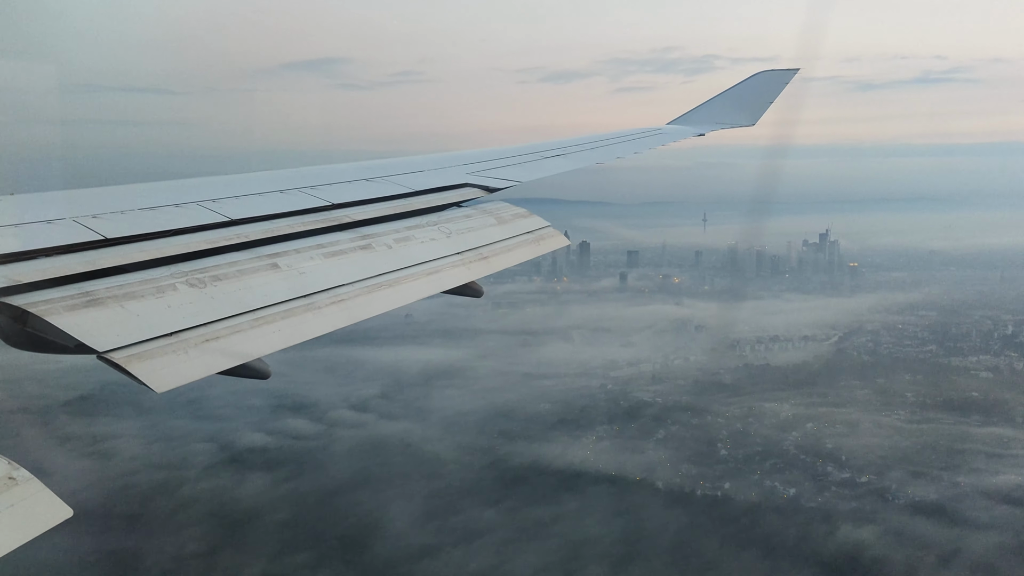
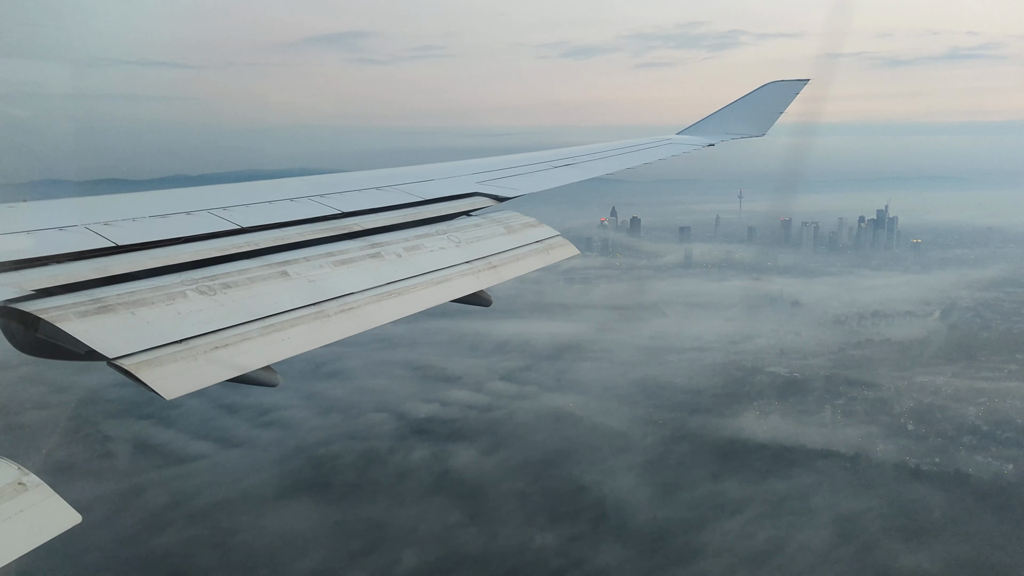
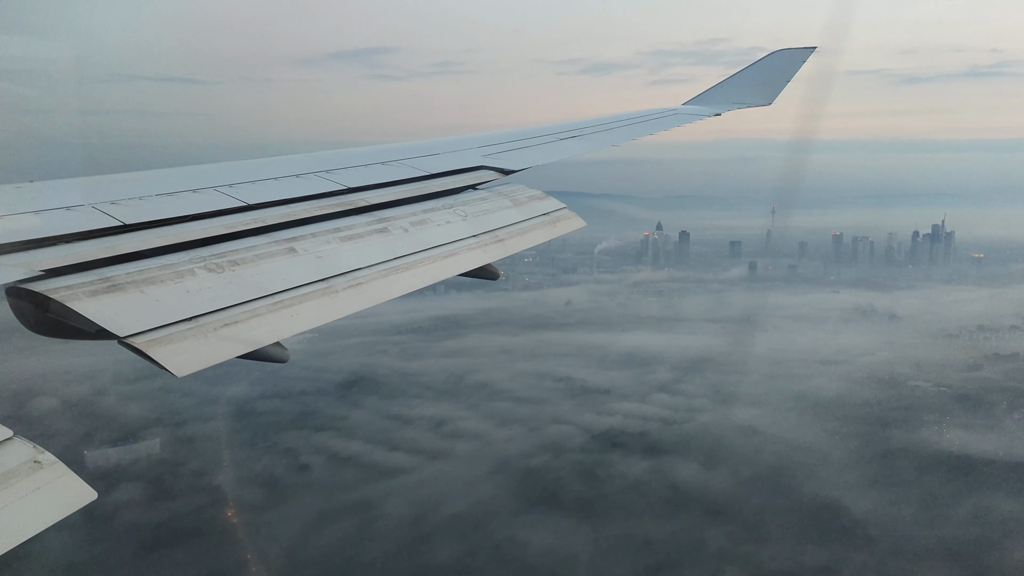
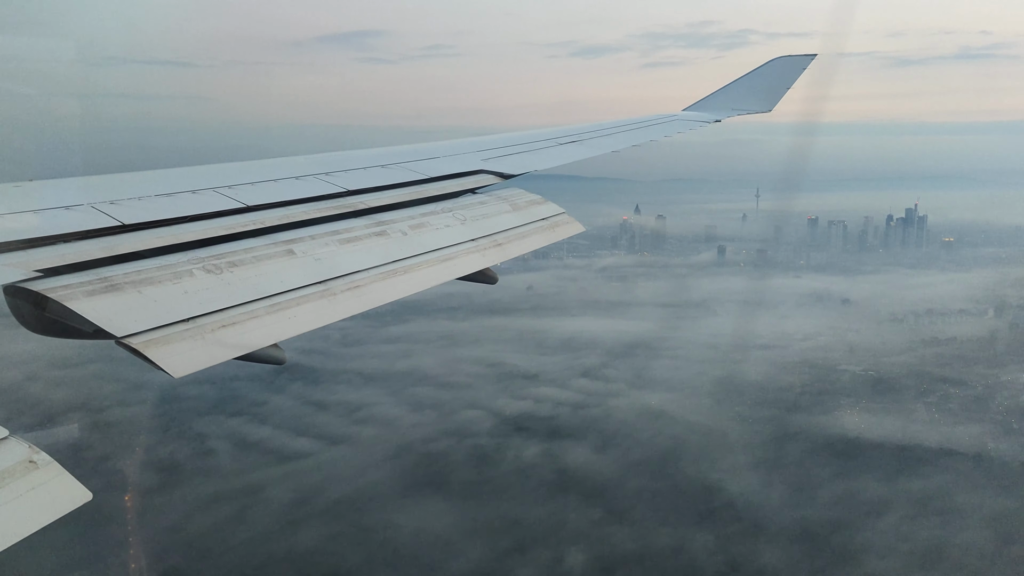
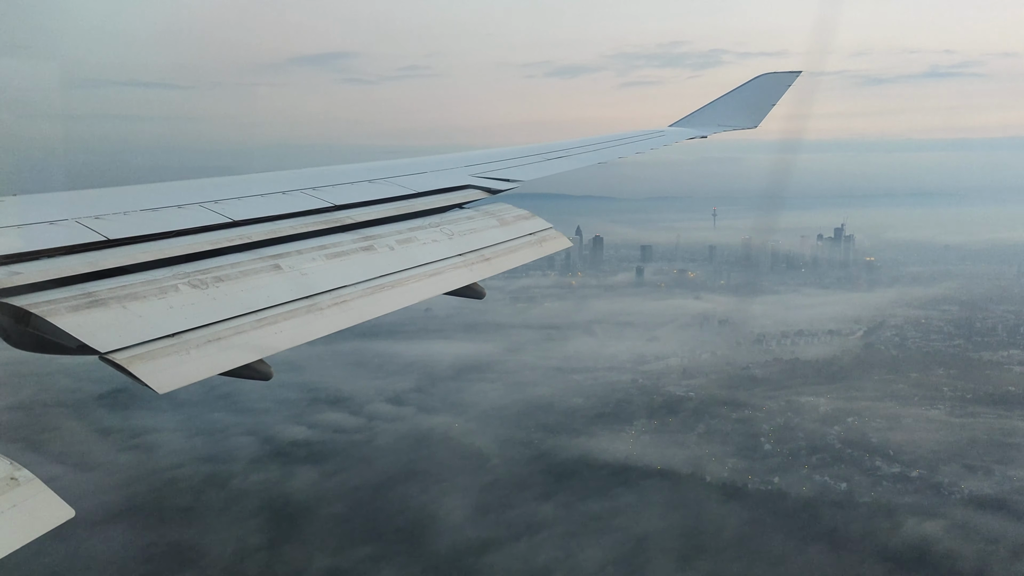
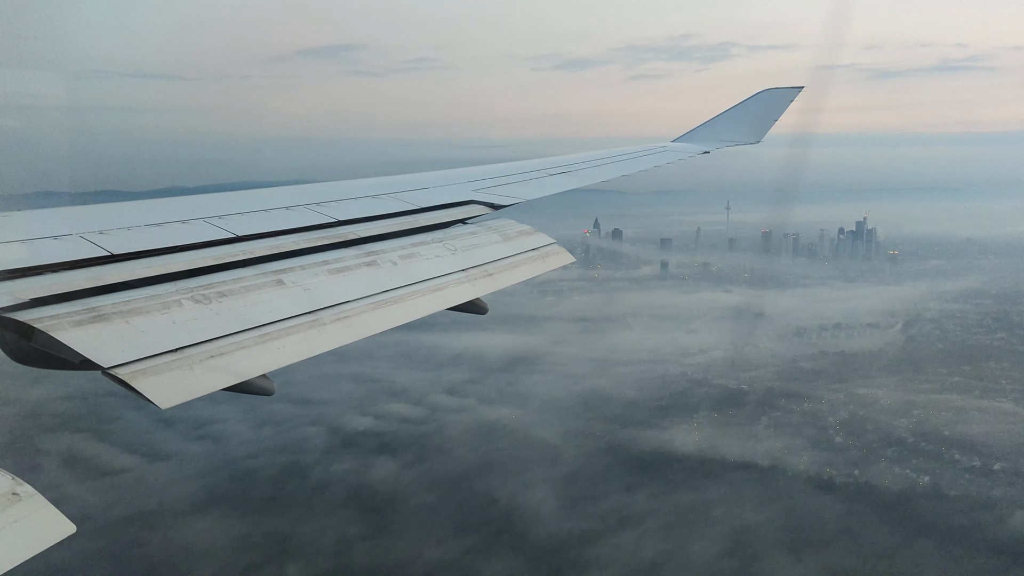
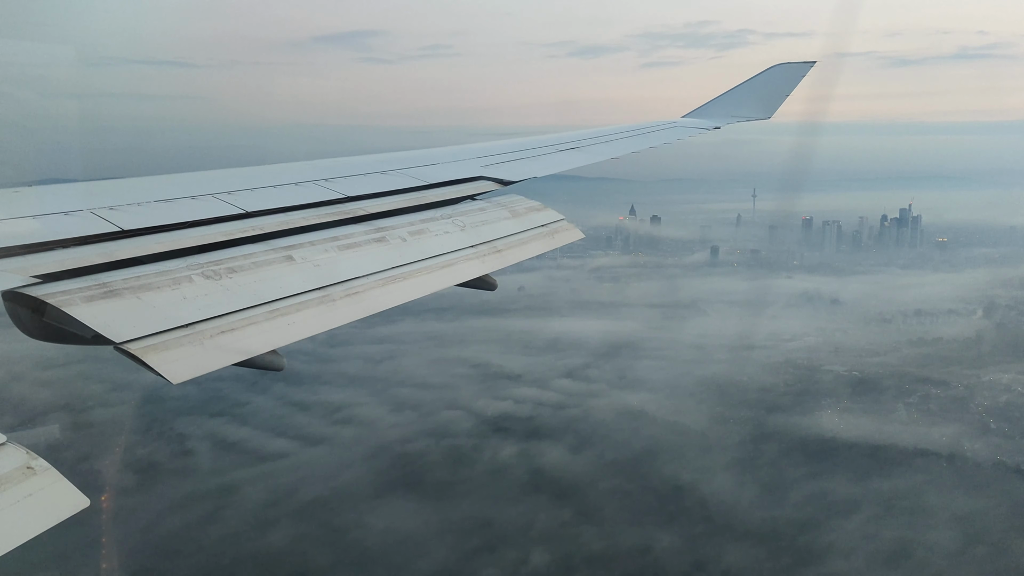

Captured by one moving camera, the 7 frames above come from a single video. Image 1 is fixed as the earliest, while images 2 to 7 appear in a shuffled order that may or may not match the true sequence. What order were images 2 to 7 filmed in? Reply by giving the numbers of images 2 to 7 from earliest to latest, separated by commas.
5, 6, 2, 7, 4, 3
